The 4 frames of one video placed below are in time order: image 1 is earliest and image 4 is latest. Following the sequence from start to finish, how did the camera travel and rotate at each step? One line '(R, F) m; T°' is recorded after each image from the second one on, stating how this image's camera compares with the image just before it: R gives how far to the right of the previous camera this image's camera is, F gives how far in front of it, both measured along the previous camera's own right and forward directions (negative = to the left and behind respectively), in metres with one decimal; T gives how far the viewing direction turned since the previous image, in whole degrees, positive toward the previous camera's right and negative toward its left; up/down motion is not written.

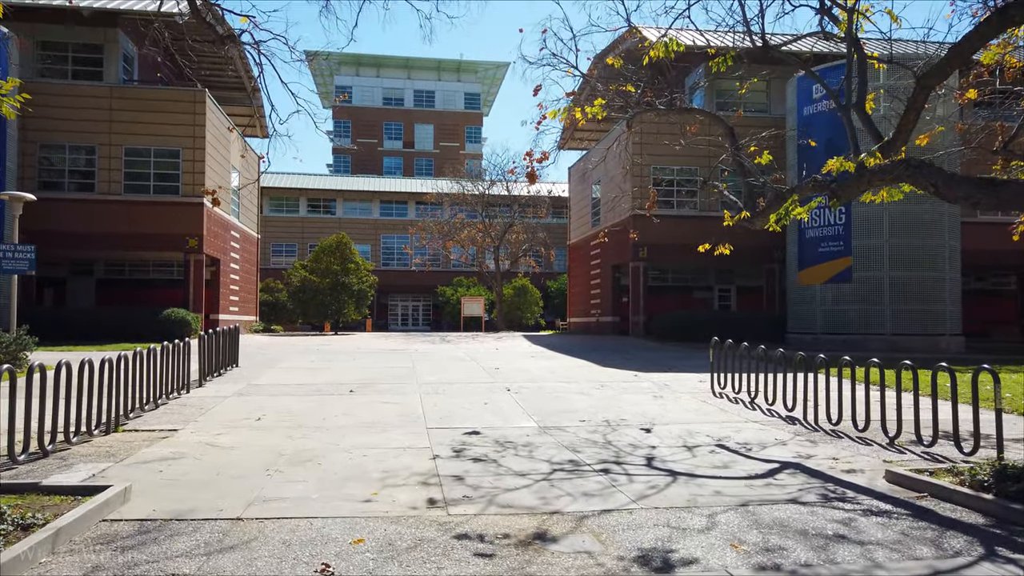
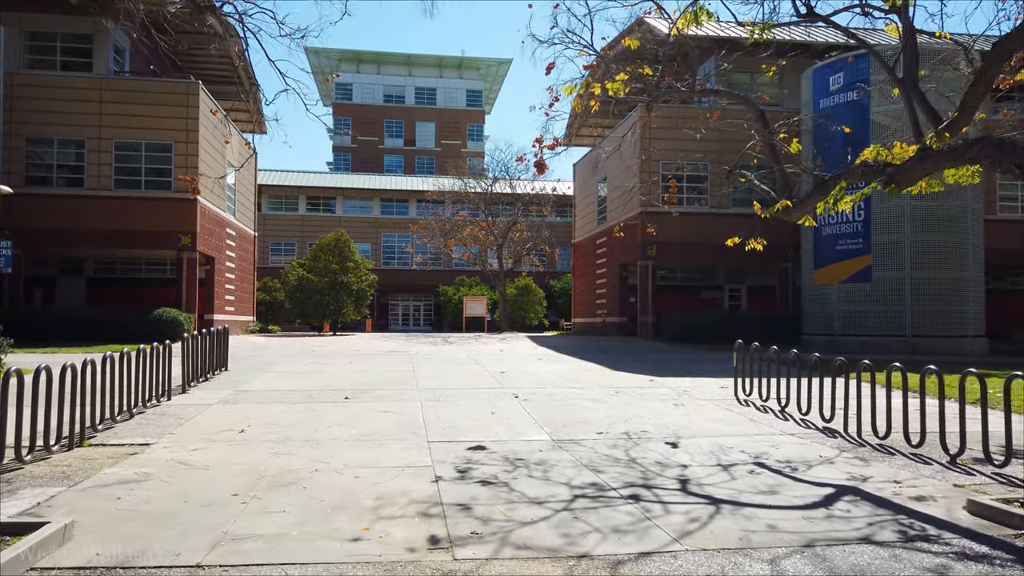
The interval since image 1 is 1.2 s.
(-0.1, +1.0) m; 0°
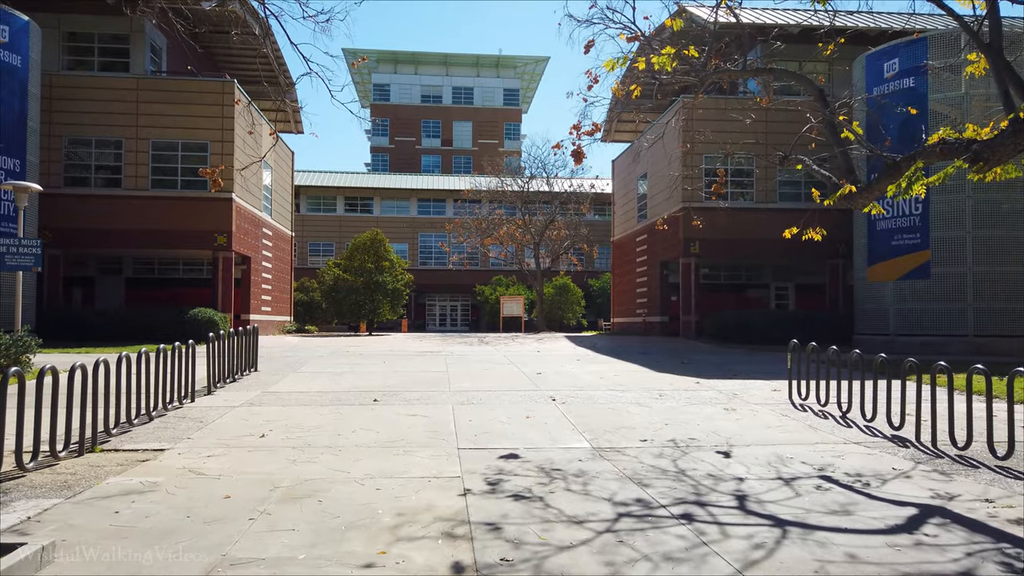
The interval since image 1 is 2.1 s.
(0.0, +0.7) m; -3°
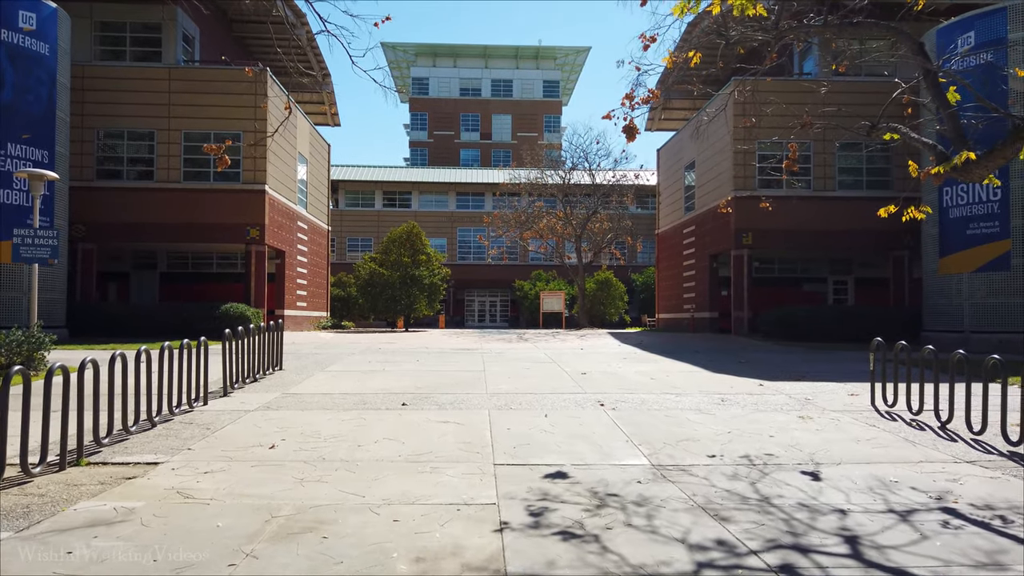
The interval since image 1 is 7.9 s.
(-0.1, +1.2) m; -3°
